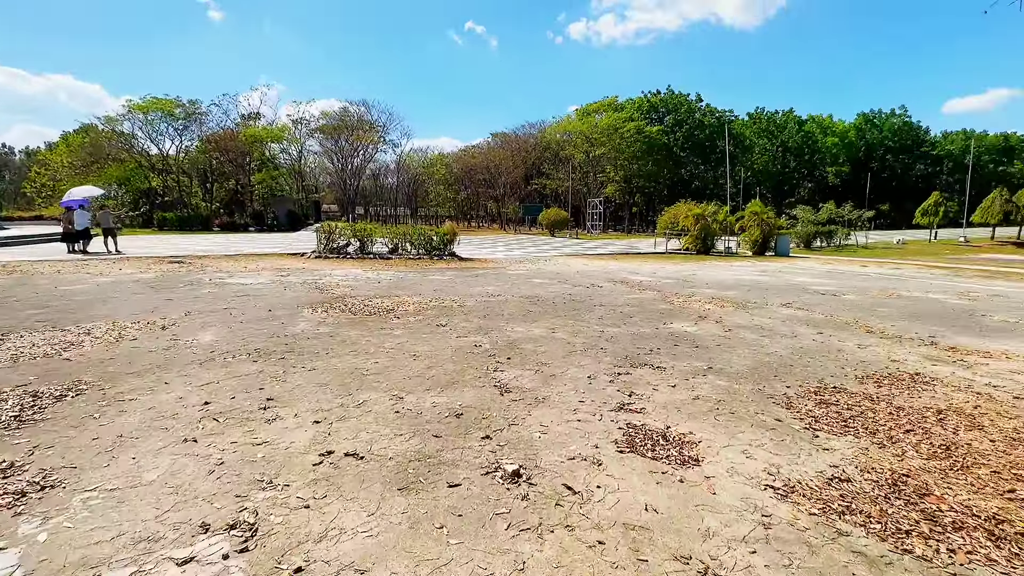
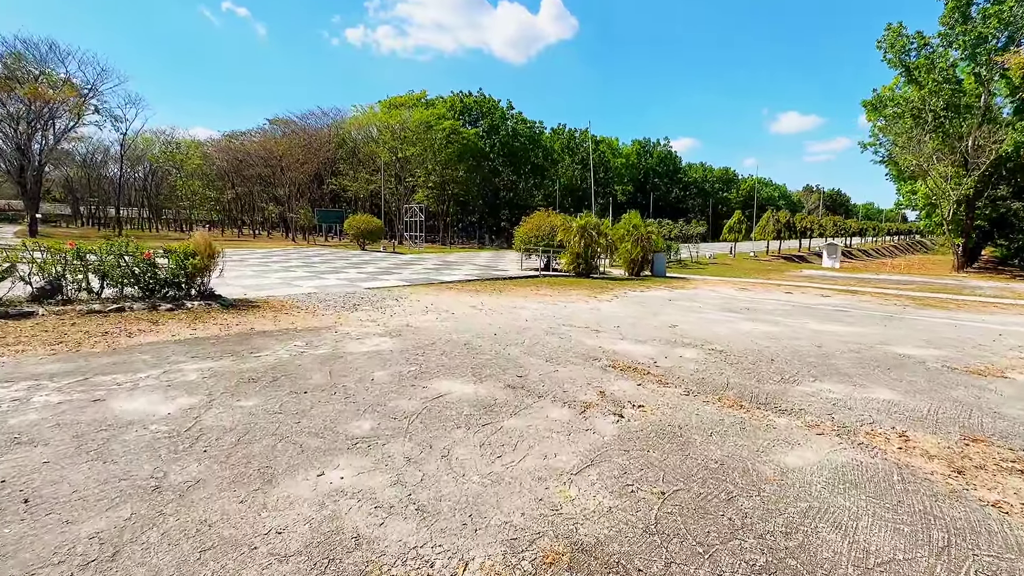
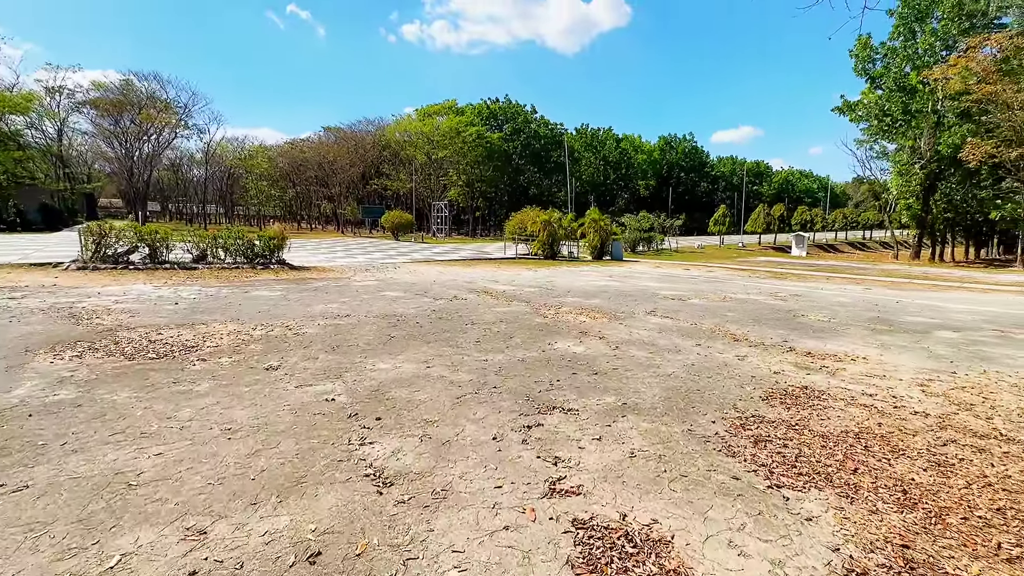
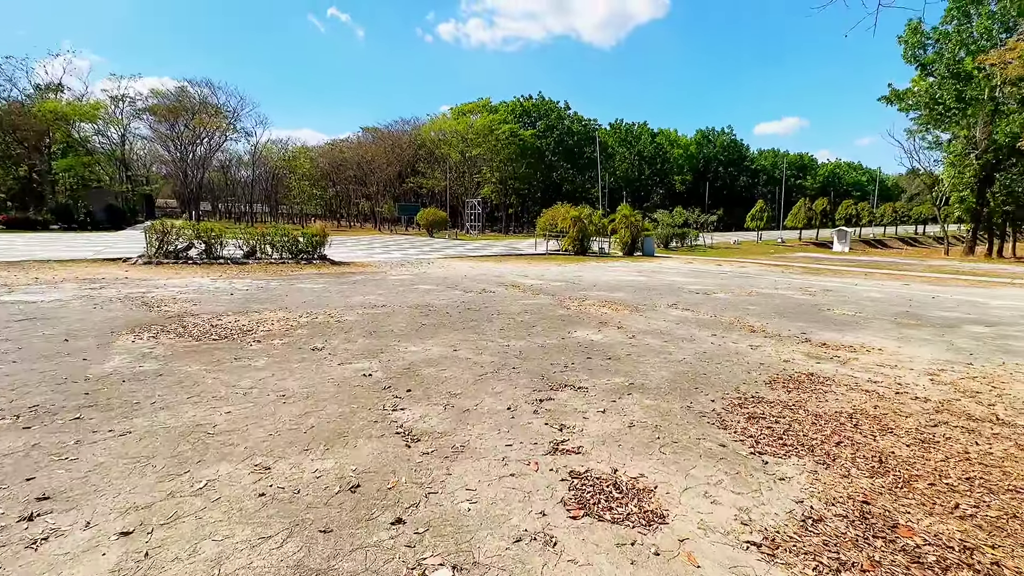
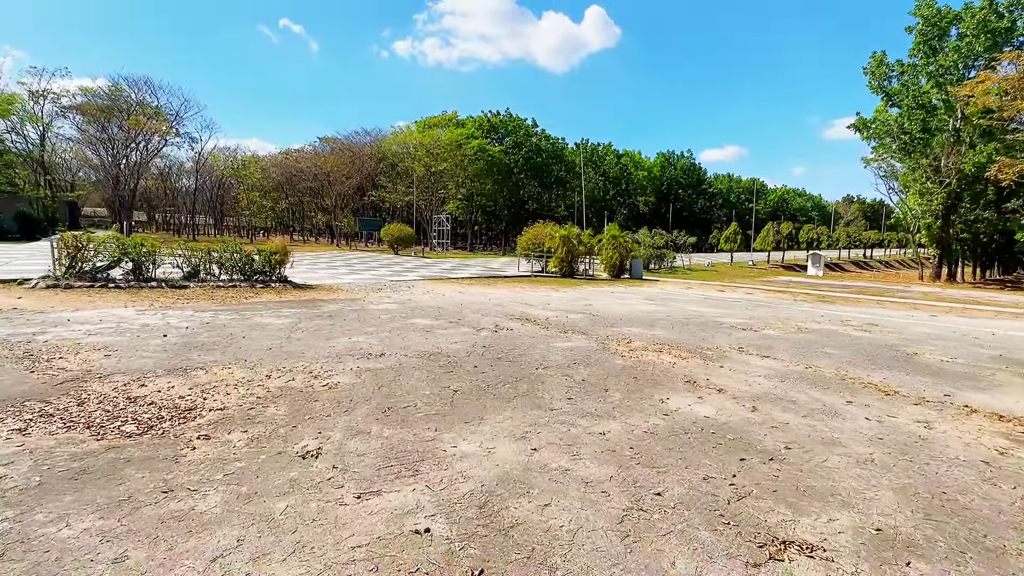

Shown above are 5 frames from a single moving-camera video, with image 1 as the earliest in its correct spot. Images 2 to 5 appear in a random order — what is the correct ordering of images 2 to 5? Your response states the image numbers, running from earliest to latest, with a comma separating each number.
4, 3, 5, 2
